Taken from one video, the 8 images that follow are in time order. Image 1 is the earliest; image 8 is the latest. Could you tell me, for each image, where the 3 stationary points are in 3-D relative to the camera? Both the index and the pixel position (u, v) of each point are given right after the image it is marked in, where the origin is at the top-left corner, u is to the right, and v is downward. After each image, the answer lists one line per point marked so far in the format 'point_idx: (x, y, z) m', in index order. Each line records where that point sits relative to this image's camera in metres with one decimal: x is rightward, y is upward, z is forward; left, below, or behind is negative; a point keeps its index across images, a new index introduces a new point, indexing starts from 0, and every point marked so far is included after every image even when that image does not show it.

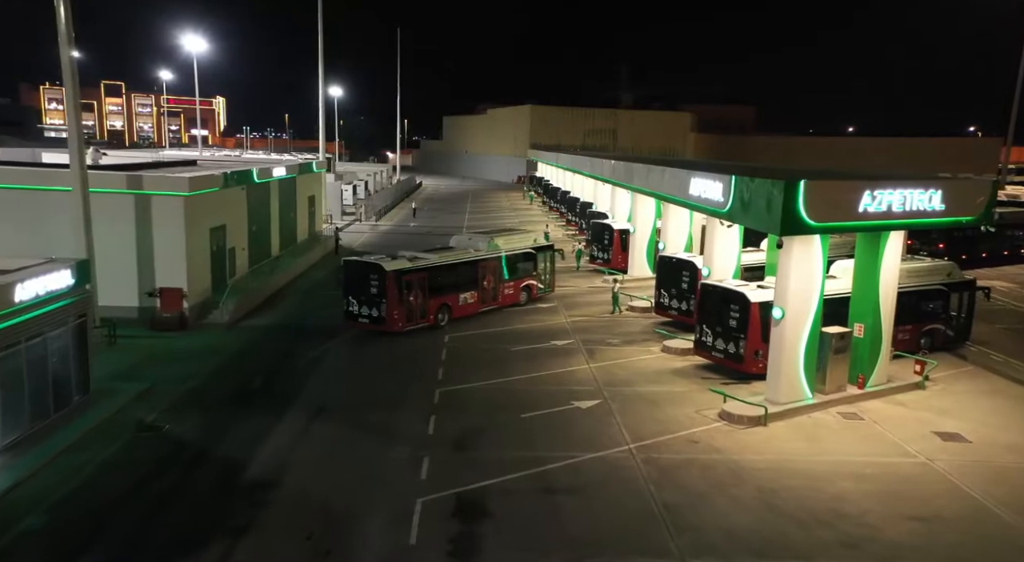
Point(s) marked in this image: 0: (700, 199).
0: (+4.6, +2.0, +17.7) m
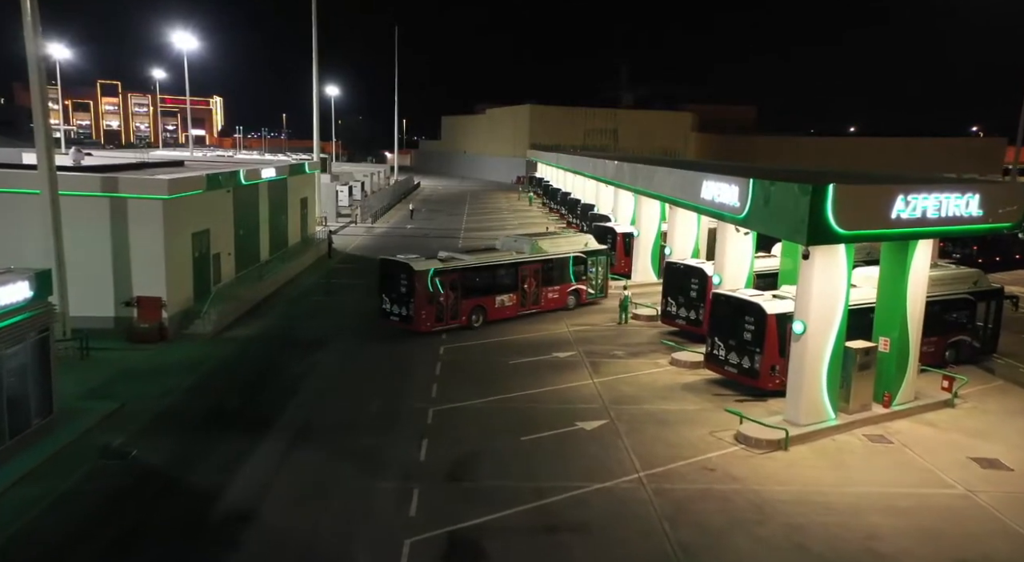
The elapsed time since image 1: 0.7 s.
0: (+4.6, +1.8, +16.5) m
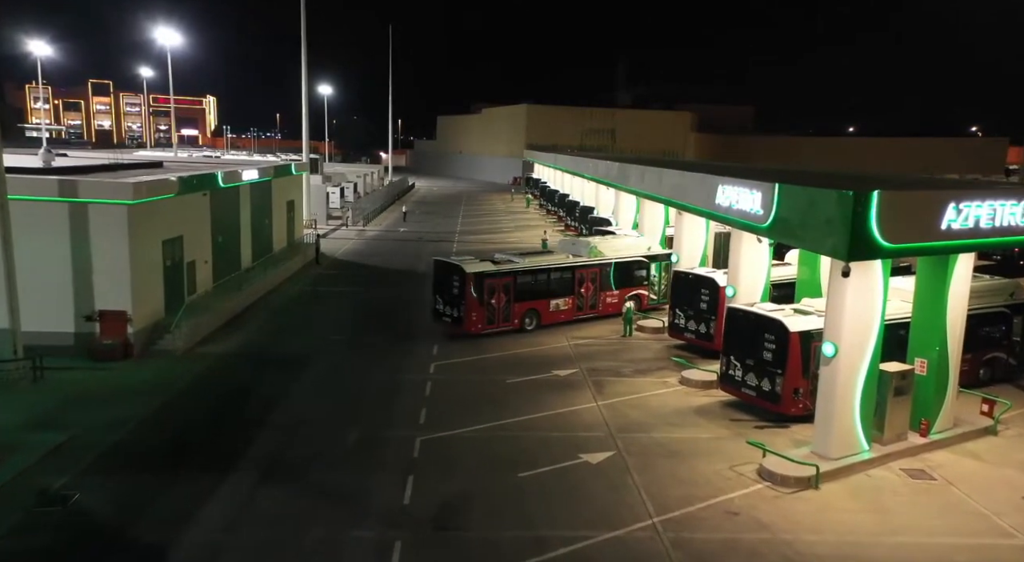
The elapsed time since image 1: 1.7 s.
0: (+4.5, +1.5, +14.9) m
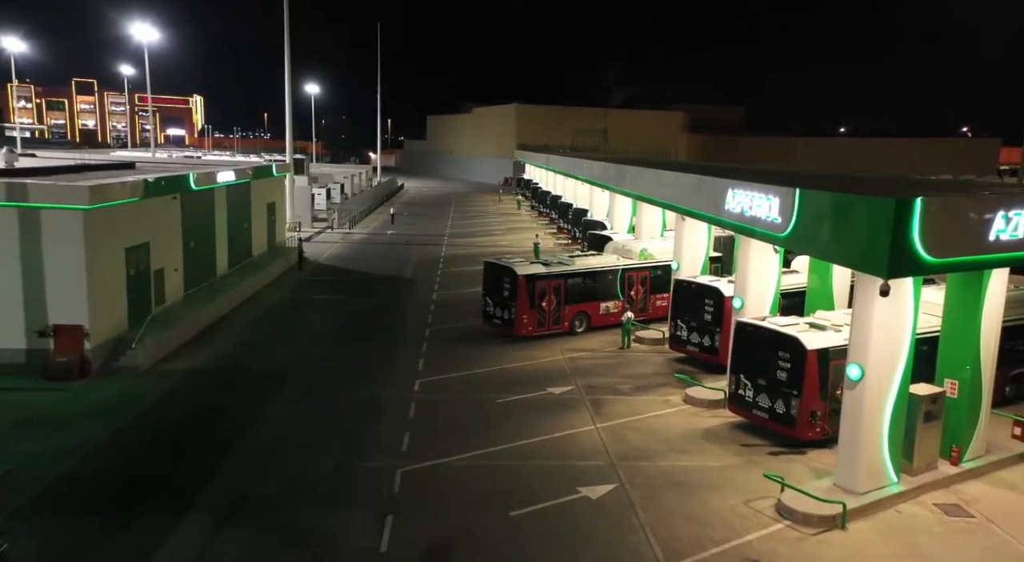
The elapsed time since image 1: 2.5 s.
0: (+4.4, +1.2, +13.6) m
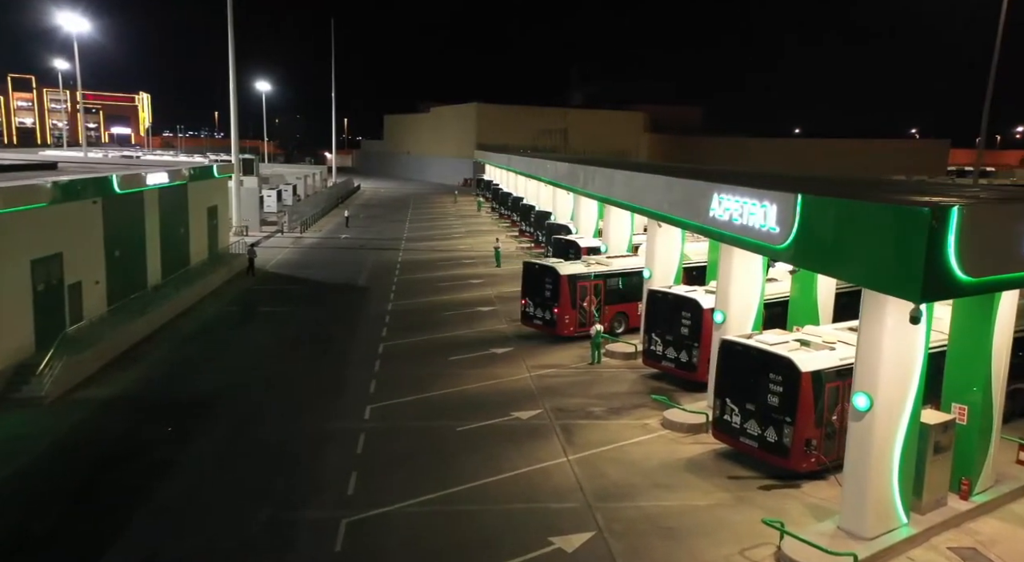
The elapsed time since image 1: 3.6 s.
0: (+3.7, +0.9, +12.2) m
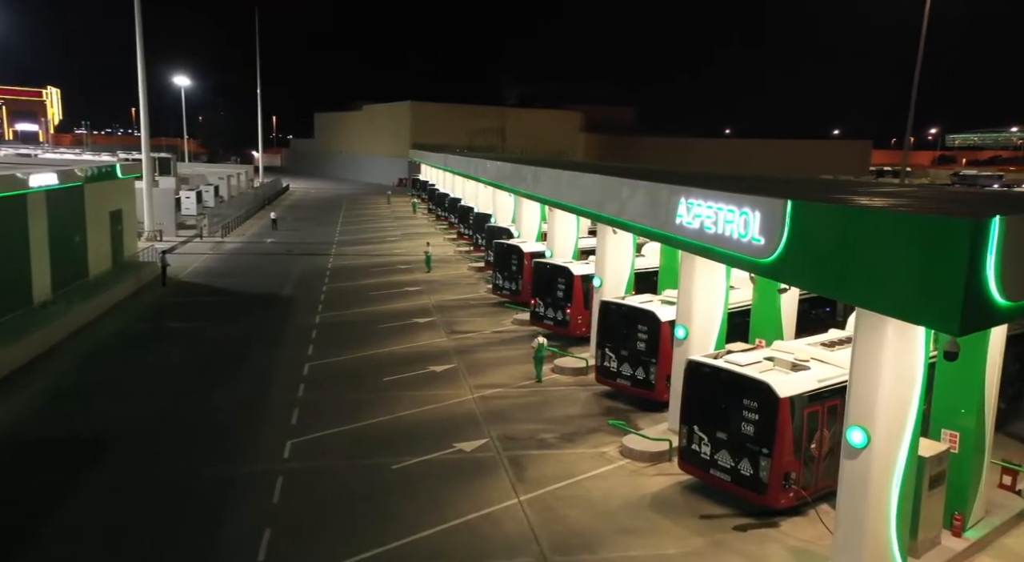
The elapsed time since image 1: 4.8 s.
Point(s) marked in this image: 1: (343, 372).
0: (+2.8, +0.7, +10.7) m
1: (-4.4, -2.4, +18.8) m
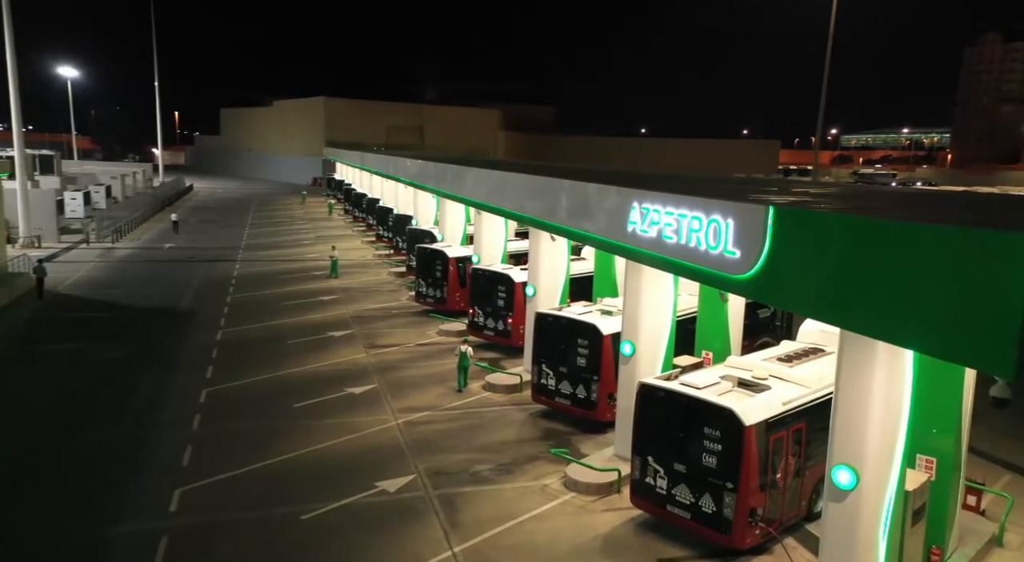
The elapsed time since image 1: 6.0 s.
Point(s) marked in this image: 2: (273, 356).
0: (+1.9, +0.5, +9.3) m
1: (-6.1, -2.7, +16.6) m
2: (-6.6, -2.1, +19.9) m
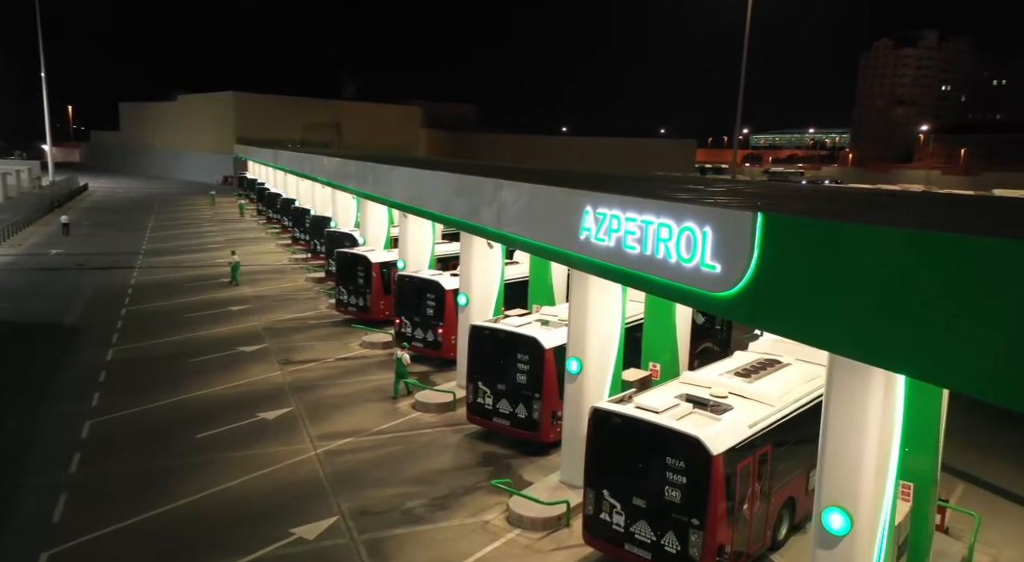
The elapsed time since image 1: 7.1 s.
0: (+1.2, +0.3, +8.1) m
1: (-7.5, -3.0, +14.5) m
2: (-8.4, -2.4, +17.7) m
